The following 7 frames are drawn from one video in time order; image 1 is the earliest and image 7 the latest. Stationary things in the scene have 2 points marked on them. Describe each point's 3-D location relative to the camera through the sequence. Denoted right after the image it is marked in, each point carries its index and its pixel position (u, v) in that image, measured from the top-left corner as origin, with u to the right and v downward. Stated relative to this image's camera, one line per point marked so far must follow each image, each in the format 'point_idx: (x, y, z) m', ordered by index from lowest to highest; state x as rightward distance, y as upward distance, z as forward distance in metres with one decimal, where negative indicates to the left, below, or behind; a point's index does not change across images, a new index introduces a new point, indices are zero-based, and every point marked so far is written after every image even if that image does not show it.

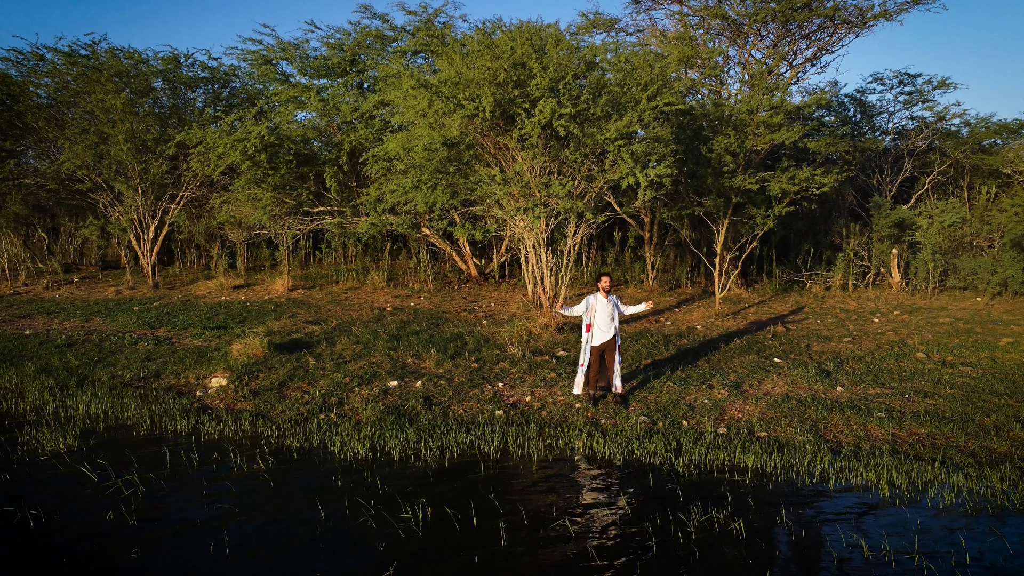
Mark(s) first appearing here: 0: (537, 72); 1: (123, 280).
0: (+0.4, +3.2, +10.2) m
1: (-11.4, +0.2, +20.0) m
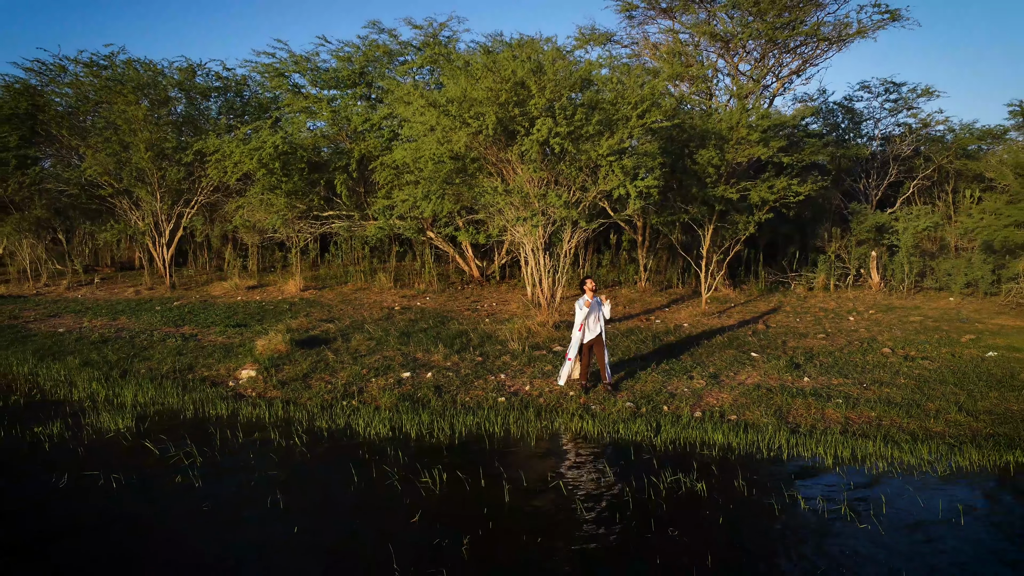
0: (+0.4, +3.2, +11.1) m
1: (-11.4, +0.2, +20.9) m
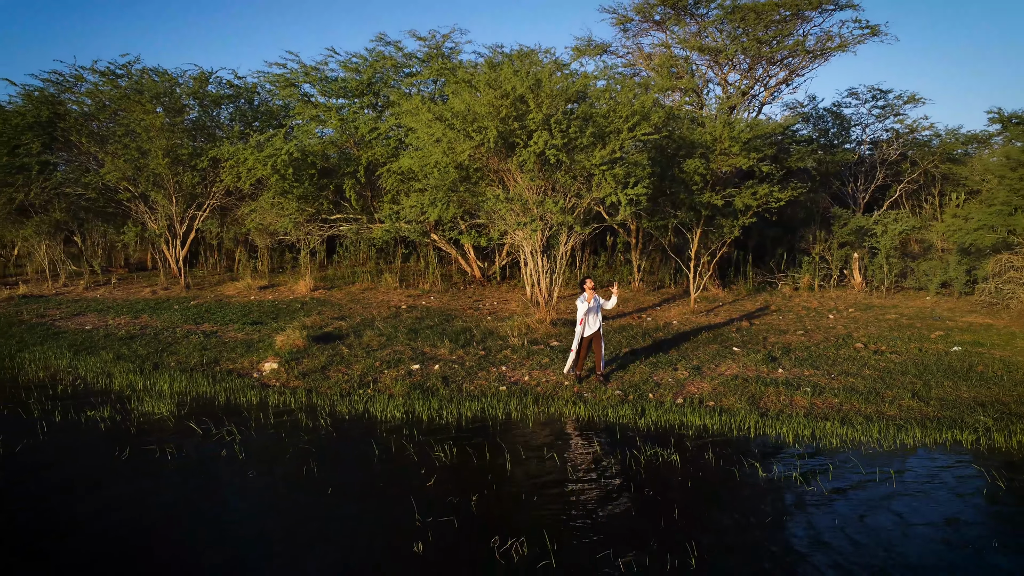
0: (+0.4, +3.2, +12.0) m
1: (-11.4, +0.2, +21.8) m
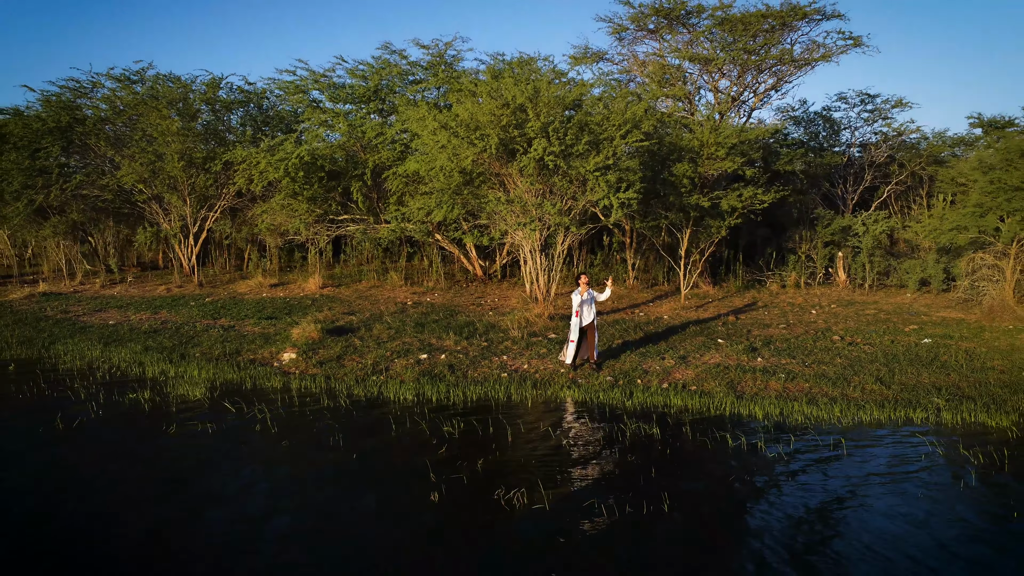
0: (+0.4, +3.2, +12.8) m
1: (-11.4, +0.3, +22.6) m
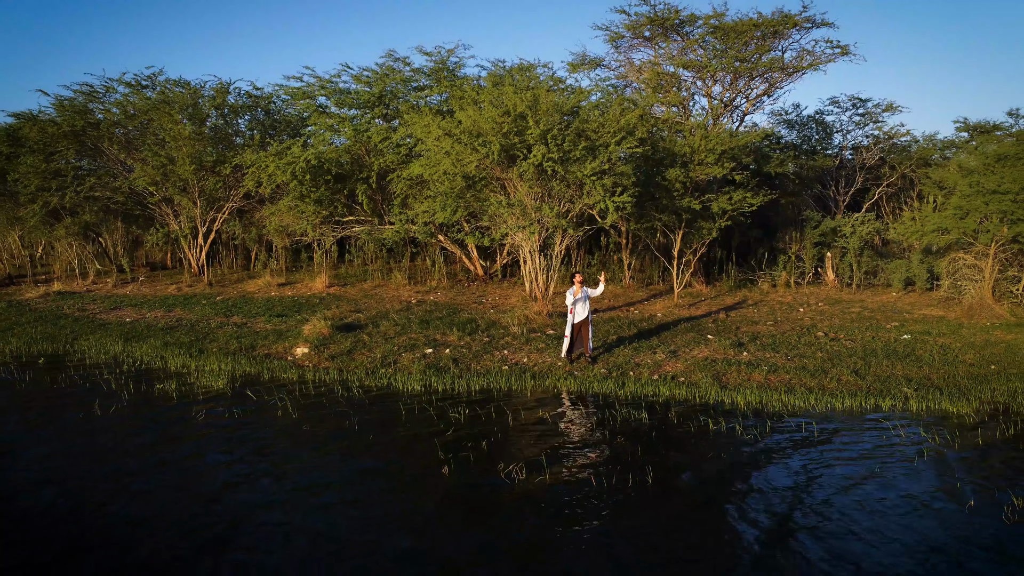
0: (+0.4, +3.3, +13.5) m
1: (-11.4, +0.3, +23.3) m
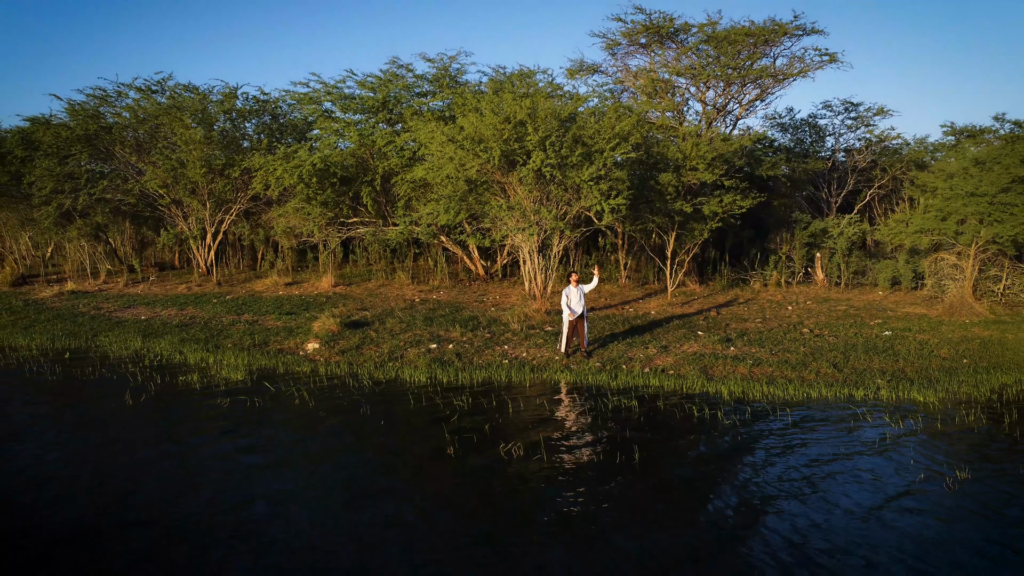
0: (+0.4, +3.3, +14.1) m
1: (-11.4, +0.3, +23.9) m
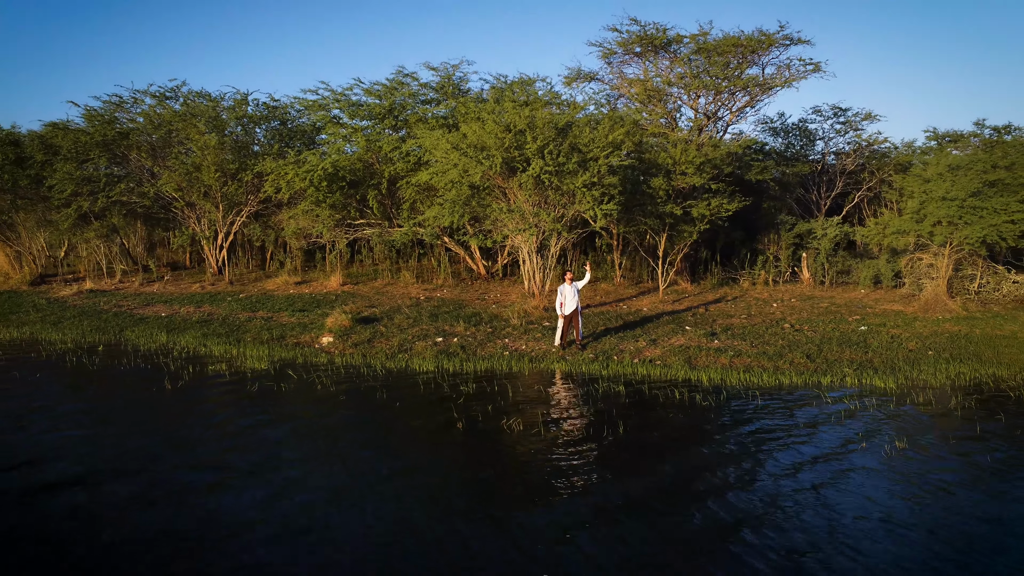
0: (+0.4, +3.3, +15.1) m
1: (-11.4, +0.4, +24.9) m
